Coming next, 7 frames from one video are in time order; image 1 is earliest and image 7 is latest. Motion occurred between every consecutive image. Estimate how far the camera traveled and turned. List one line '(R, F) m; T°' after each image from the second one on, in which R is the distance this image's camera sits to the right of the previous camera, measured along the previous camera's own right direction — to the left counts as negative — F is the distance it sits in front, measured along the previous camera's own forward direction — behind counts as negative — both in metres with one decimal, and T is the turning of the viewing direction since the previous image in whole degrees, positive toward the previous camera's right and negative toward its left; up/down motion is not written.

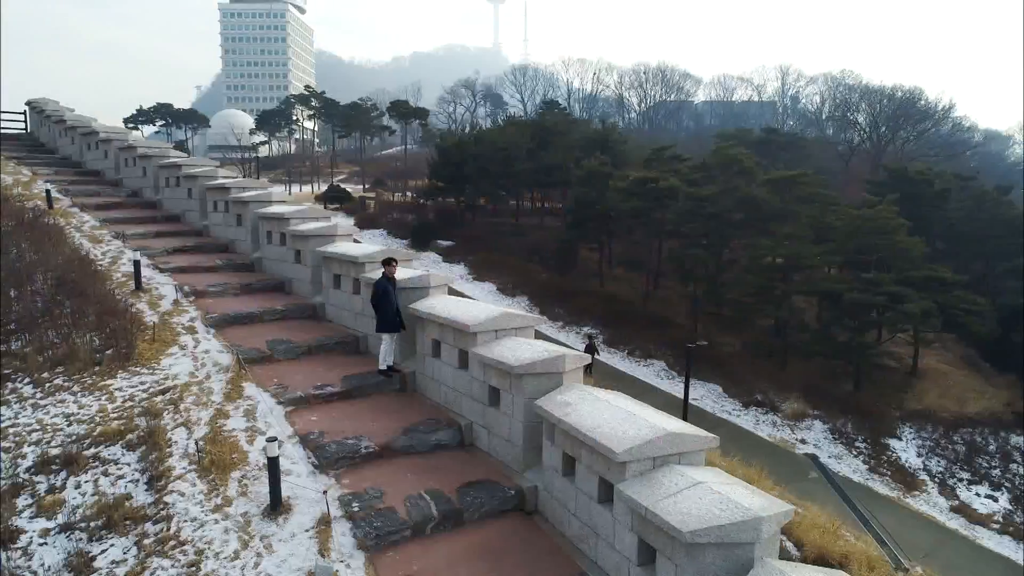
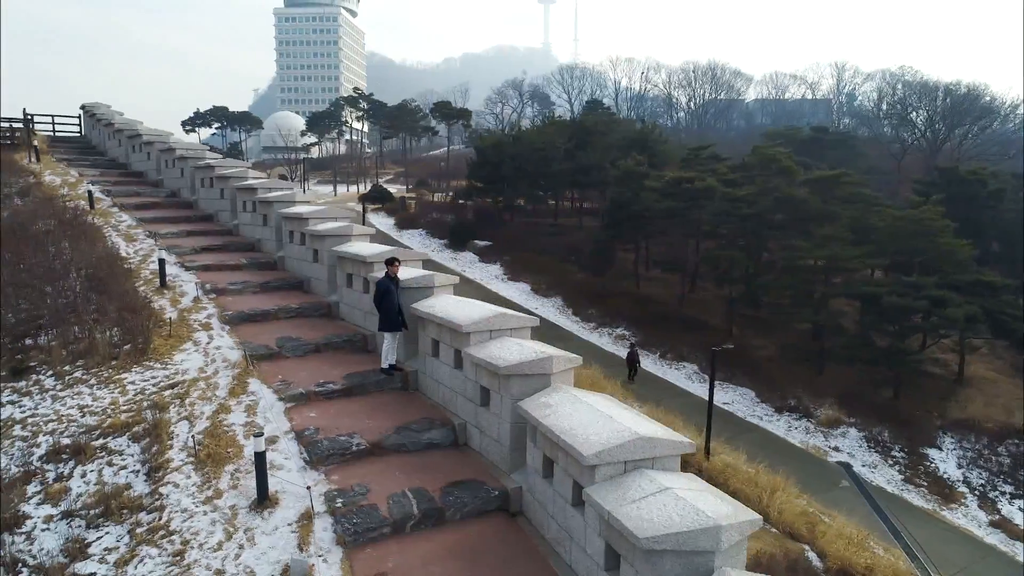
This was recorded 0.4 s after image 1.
(+0.5, 0.0) m; -4°
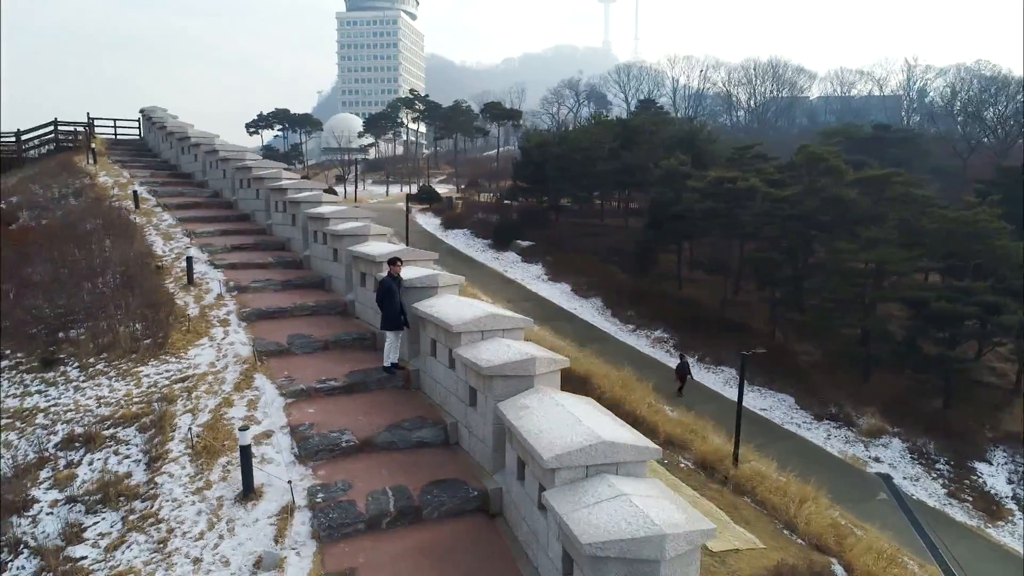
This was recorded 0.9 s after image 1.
(+0.6, 0.0) m; -5°
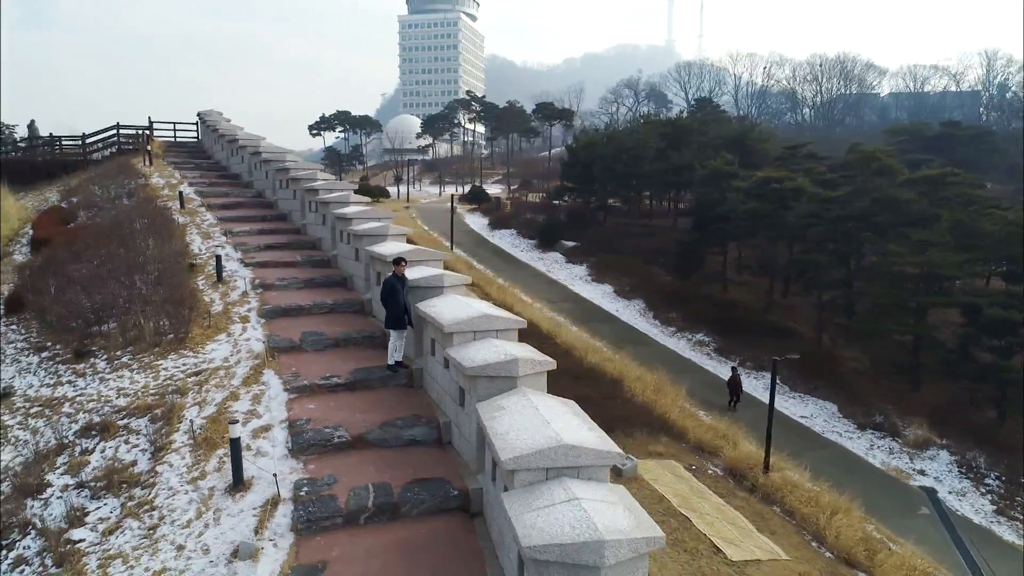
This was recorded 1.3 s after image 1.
(+0.6, 0.0) m; -5°
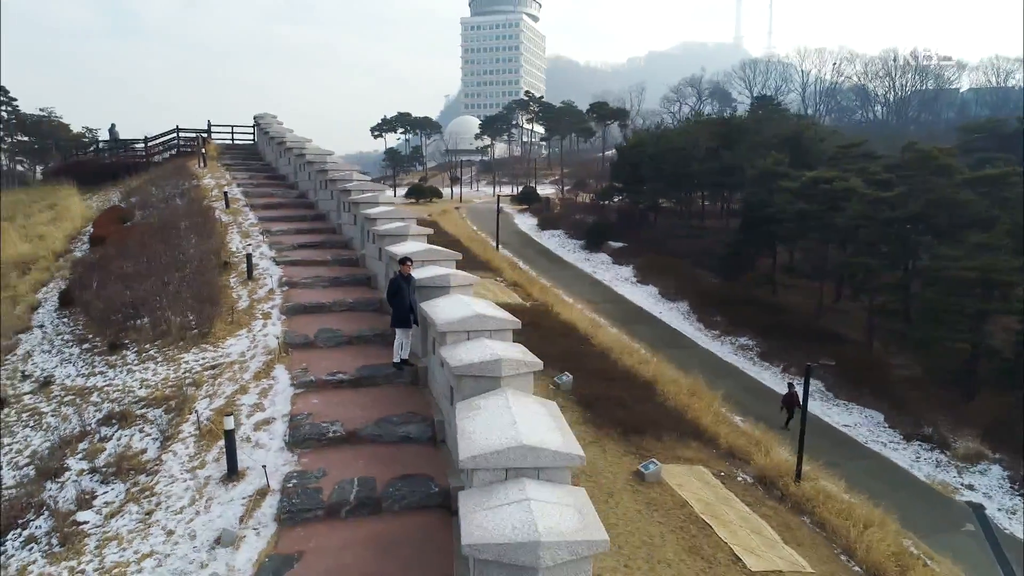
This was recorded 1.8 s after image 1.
(+0.6, 0.0) m; -5°
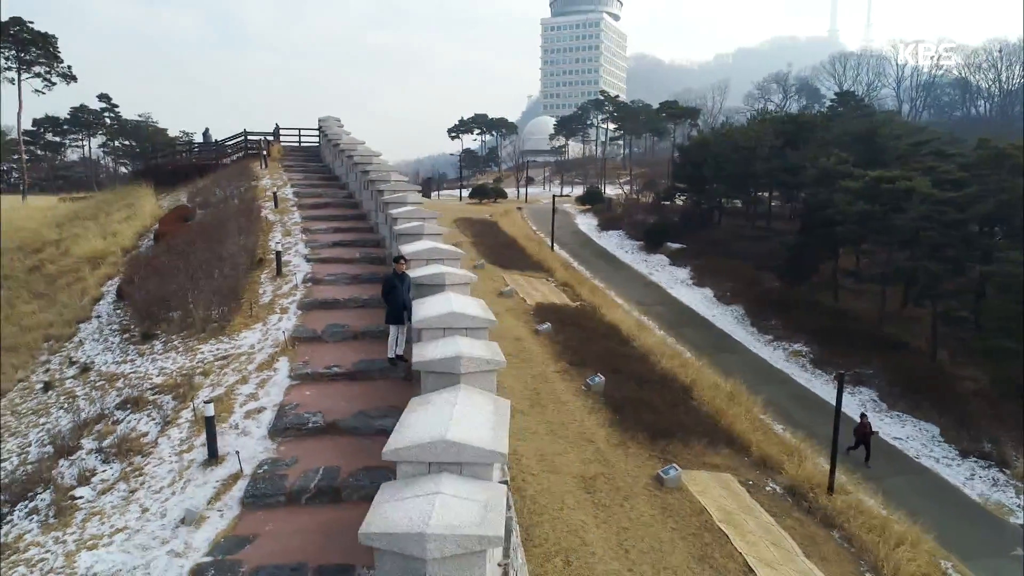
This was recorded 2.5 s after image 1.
(+1.0, 0.0) m; -6°
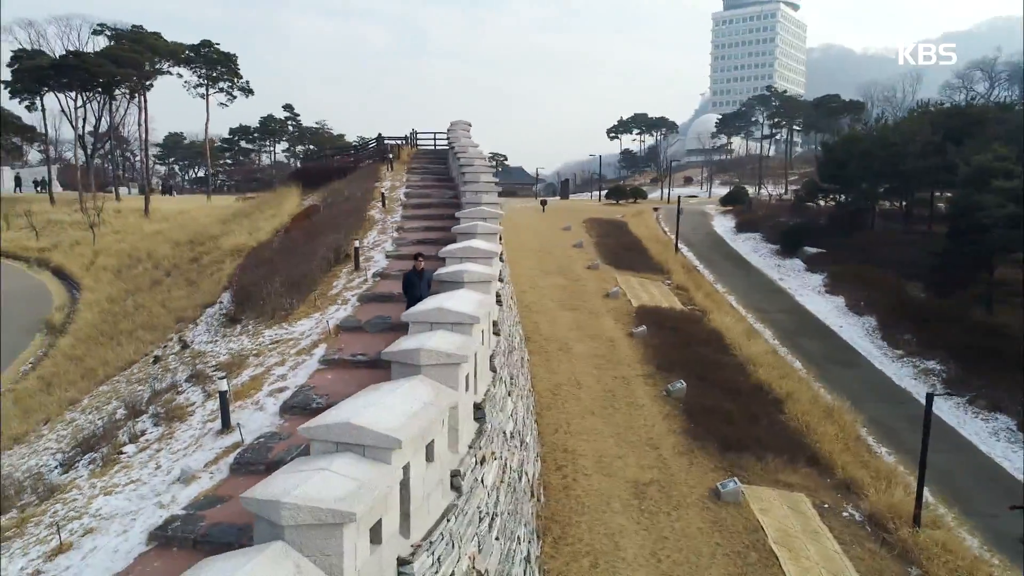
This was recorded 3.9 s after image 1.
(+1.7, 0.0) m; -13°
